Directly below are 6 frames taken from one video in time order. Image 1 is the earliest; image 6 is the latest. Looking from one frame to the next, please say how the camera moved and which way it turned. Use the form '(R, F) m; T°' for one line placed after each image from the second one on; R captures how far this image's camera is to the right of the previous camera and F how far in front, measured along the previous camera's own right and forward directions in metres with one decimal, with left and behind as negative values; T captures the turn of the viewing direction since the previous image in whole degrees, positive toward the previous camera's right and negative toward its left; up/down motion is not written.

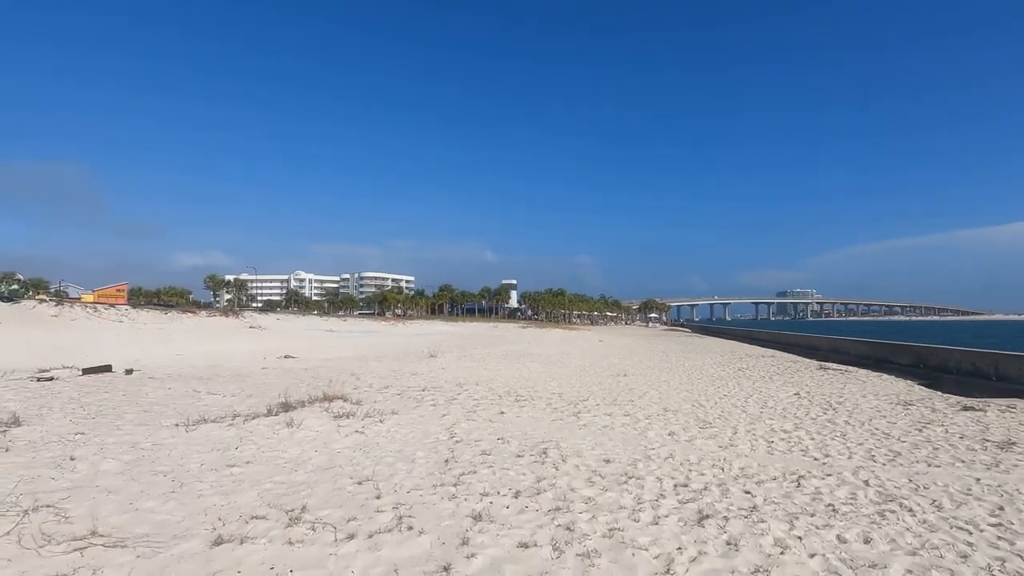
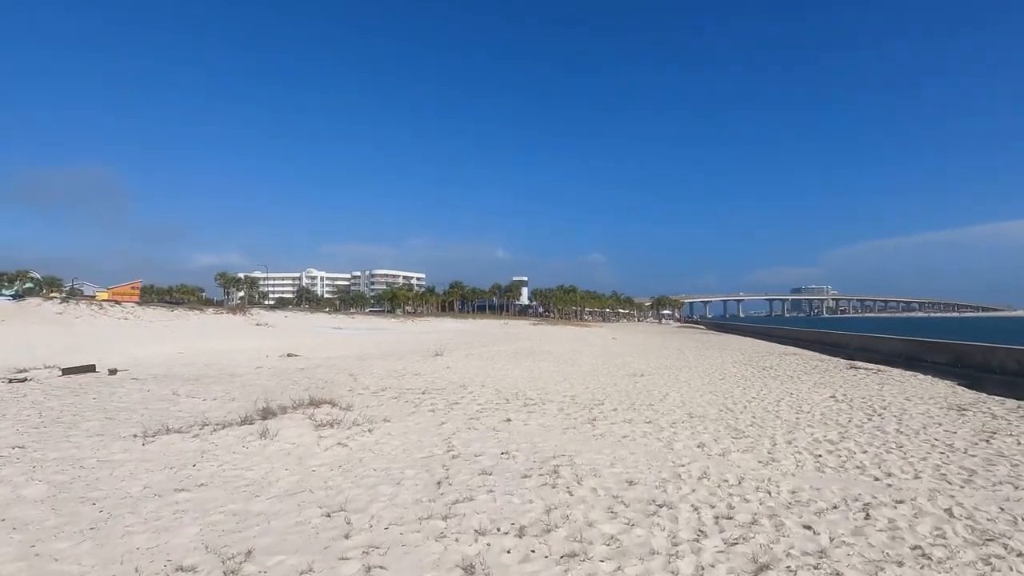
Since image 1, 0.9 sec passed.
(+0.1, +1.0) m; -1°
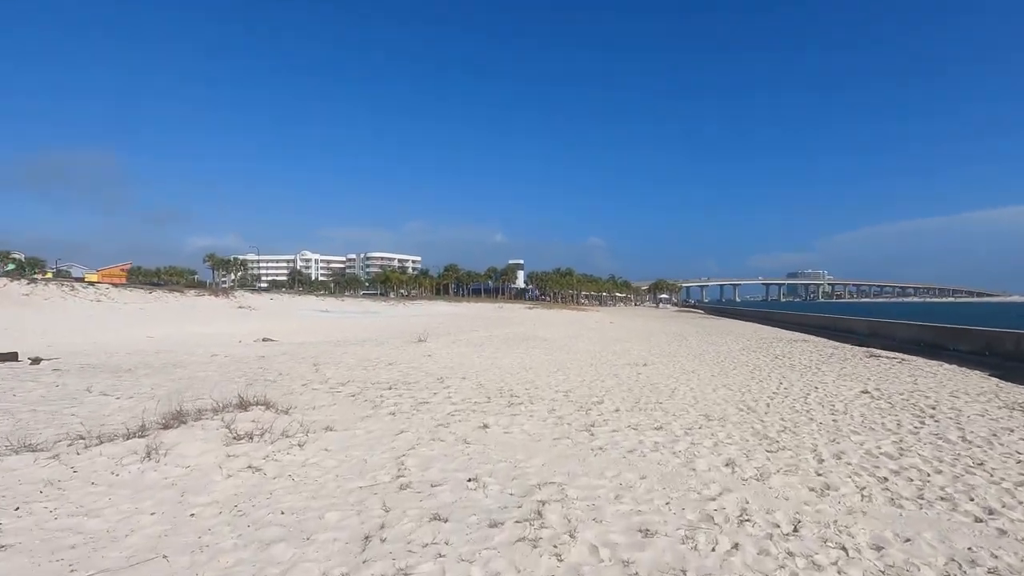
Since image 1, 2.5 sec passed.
(+0.2, +1.6) m; 0°
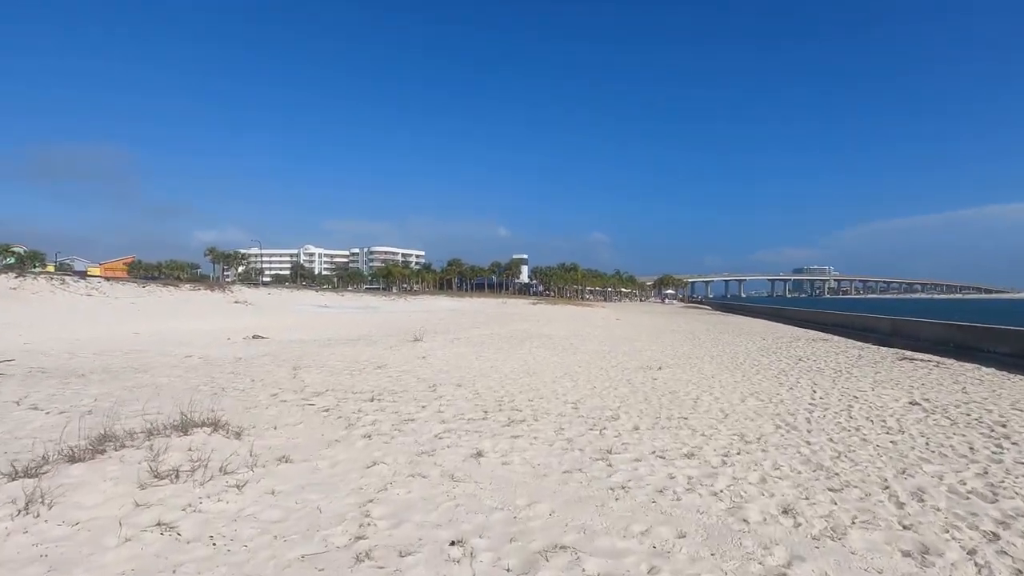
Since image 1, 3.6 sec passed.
(0.0, +1.2) m; 0°
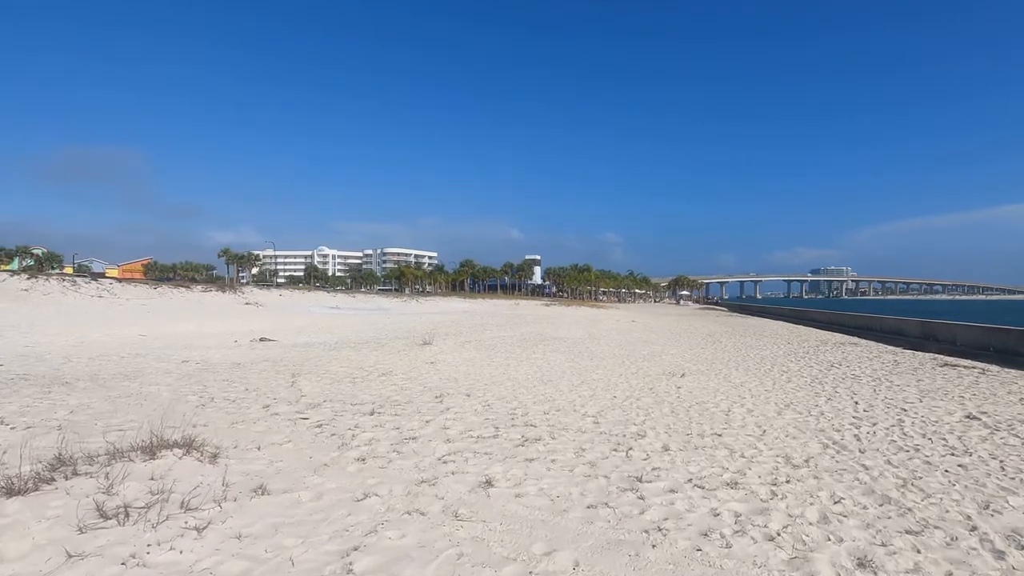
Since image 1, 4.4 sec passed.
(0.0, +0.7) m; -1°
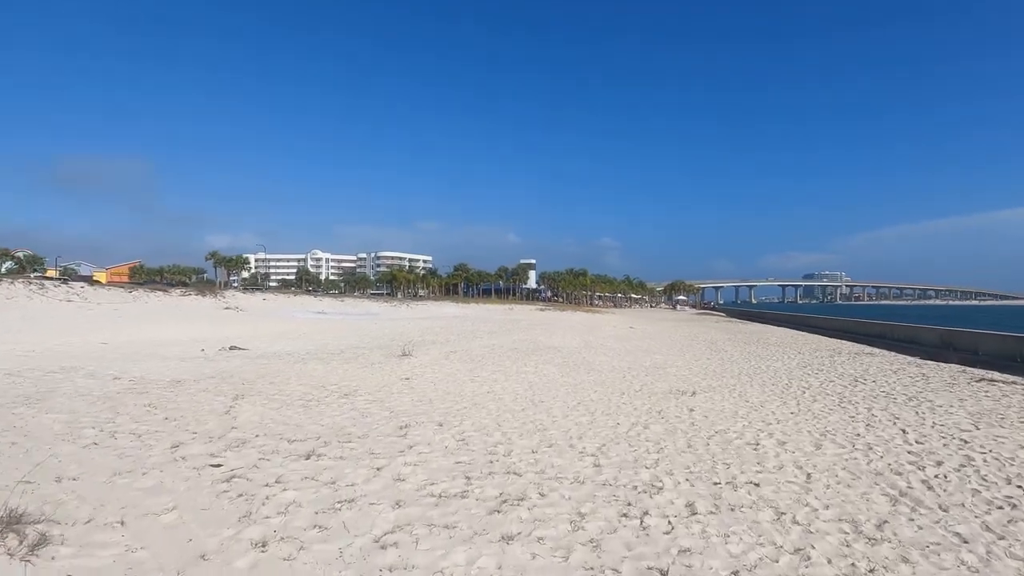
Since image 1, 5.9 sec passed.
(+0.2, +1.5) m; 0°
